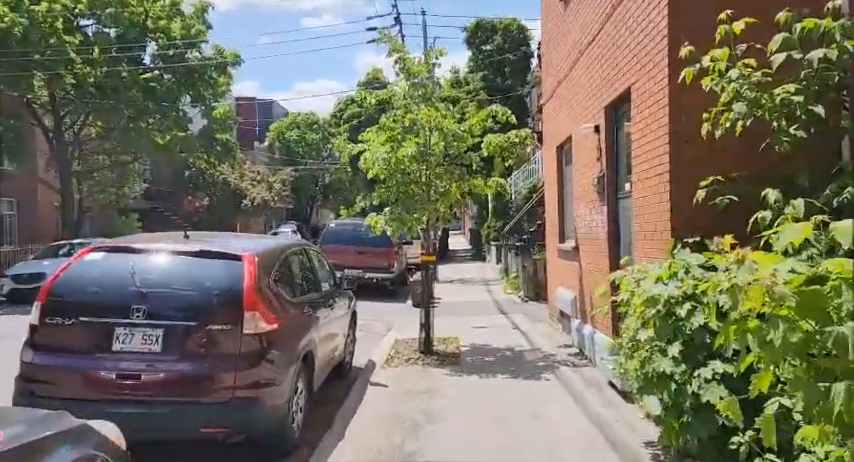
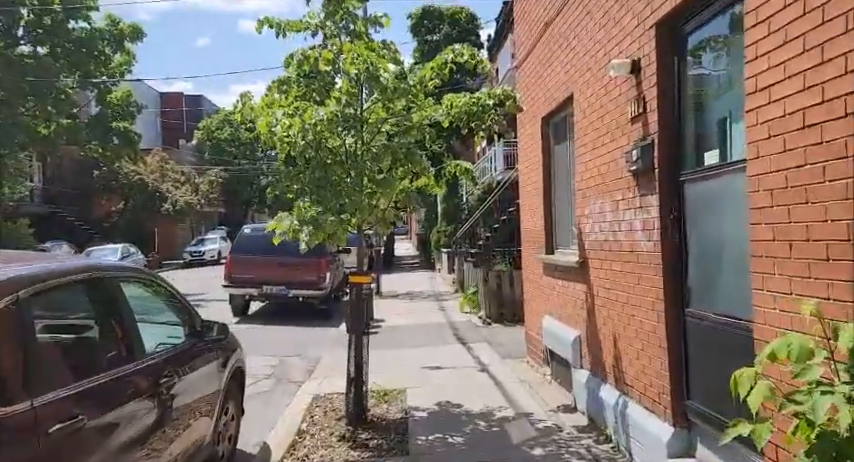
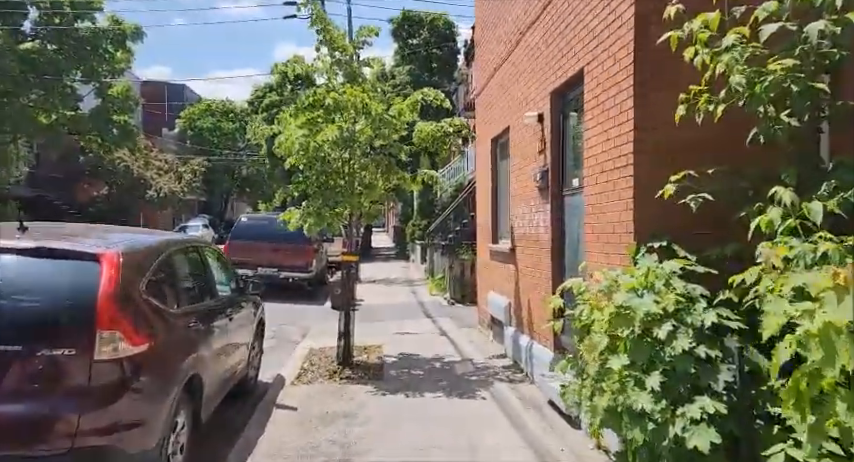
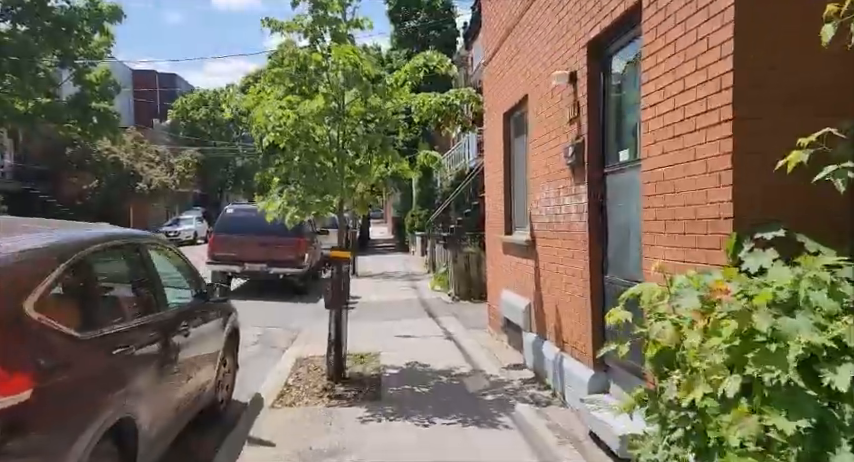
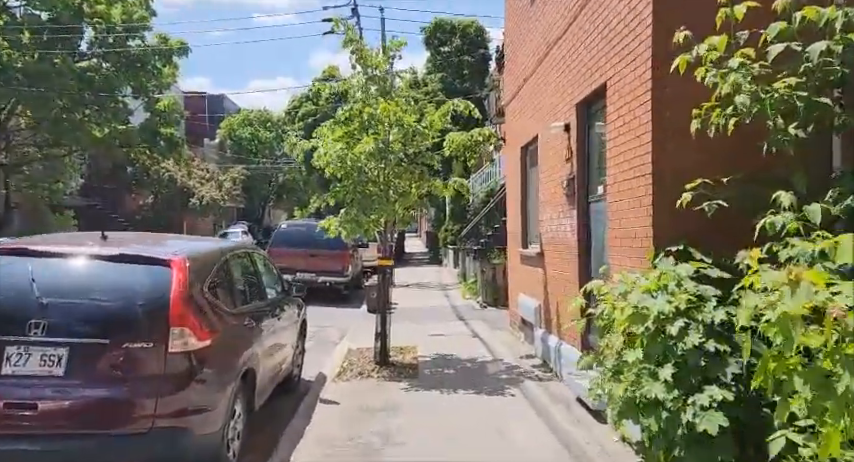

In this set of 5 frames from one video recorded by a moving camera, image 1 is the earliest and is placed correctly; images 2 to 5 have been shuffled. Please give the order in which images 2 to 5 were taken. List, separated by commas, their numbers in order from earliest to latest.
5, 3, 4, 2
